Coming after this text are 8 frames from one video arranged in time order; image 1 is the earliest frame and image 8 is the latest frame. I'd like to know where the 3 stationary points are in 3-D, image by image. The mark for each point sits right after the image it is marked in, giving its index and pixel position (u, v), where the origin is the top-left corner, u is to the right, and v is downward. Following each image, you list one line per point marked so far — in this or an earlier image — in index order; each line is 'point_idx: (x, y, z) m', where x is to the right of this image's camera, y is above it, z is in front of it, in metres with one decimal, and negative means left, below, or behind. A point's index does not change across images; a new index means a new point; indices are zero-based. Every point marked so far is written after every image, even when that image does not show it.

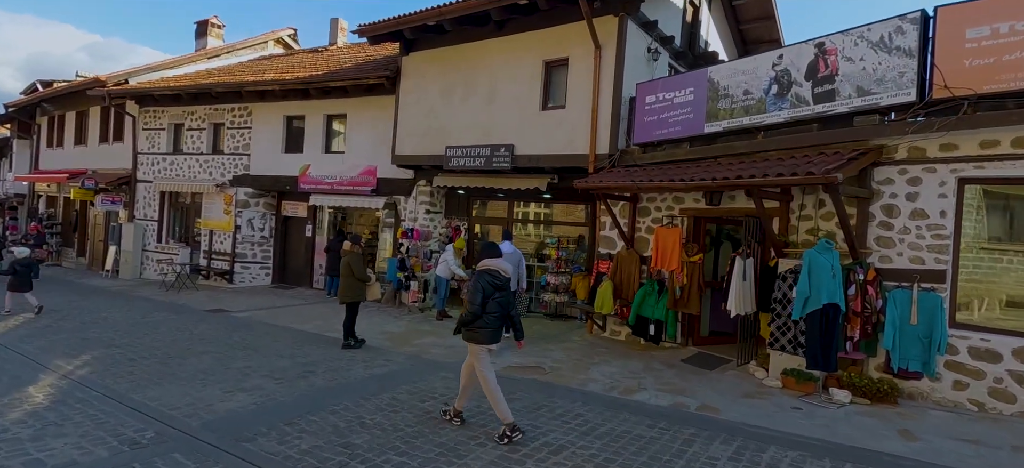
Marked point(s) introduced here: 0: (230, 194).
0: (-7.7, +1.1, +16.6) m
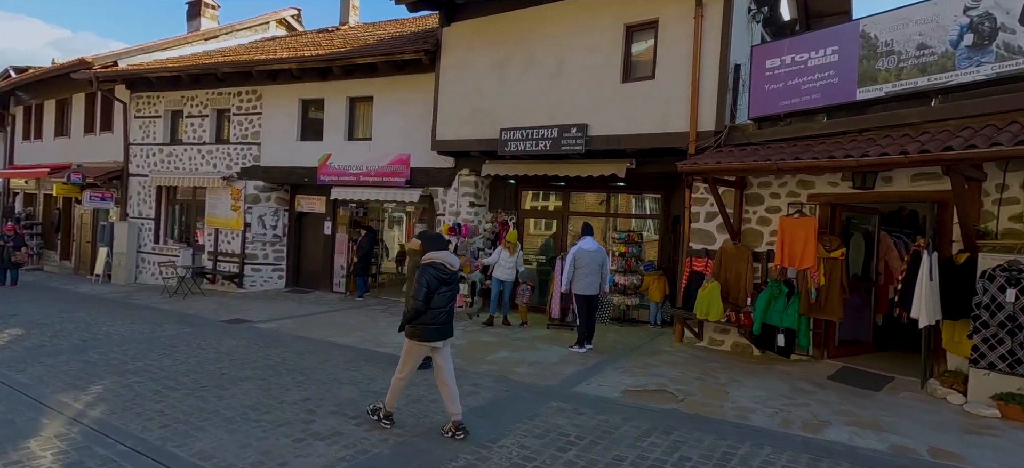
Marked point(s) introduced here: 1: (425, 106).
0: (-6.8, +1.2, +15.0) m
1: (-1.7, +2.7, +12.1) m
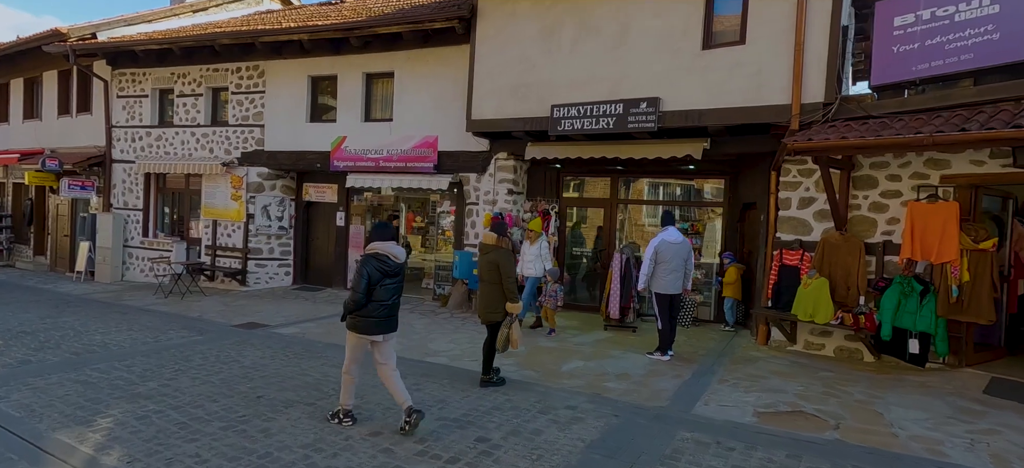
0: (-6.3, +1.4, +13.7) m
1: (-1.1, +2.9, +11.0) m
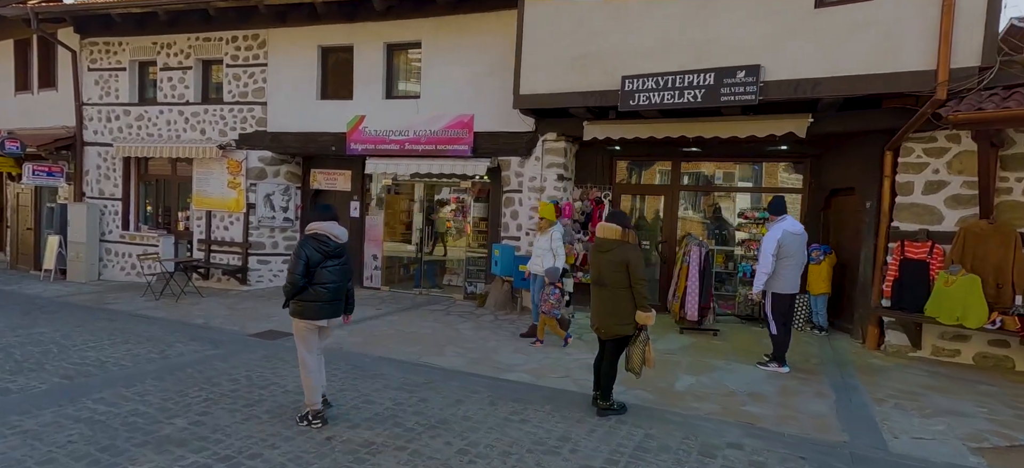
0: (-5.7, +1.5, +12.2) m
1: (-0.4, +3.0, +9.8) m
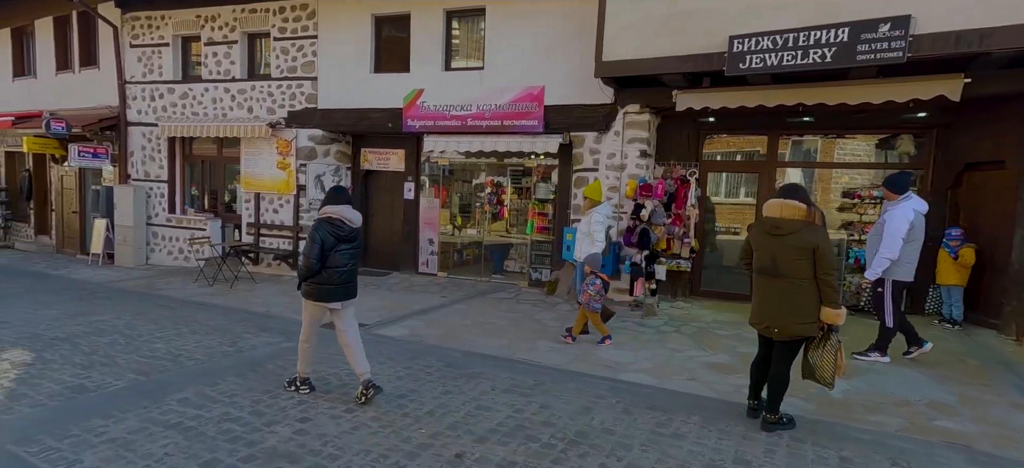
0: (-4.5, +1.9, +11.7) m
1: (+0.7, +3.3, +8.9) m
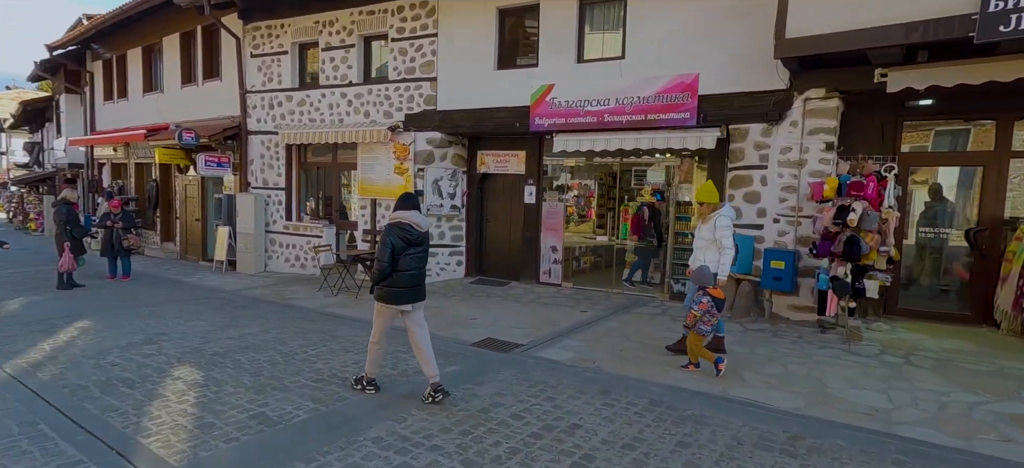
0: (-2.0, +1.7, +11.2) m
1: (+2.8, +3.2, +7.9) m
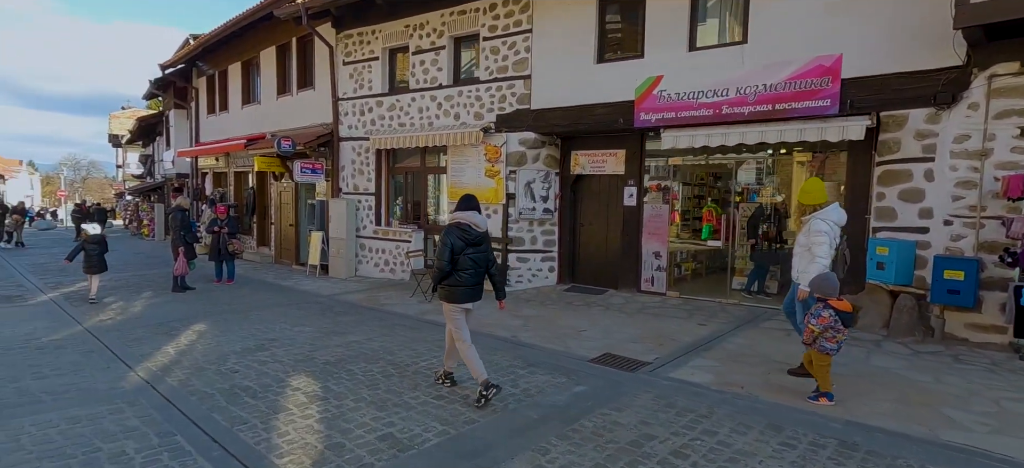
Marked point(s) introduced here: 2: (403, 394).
0: (-0.2, +1.7, +10.8) m
1: (+4.1, +3.2, +6.8) m
2: (-0.9, -1.1, +4.0) m
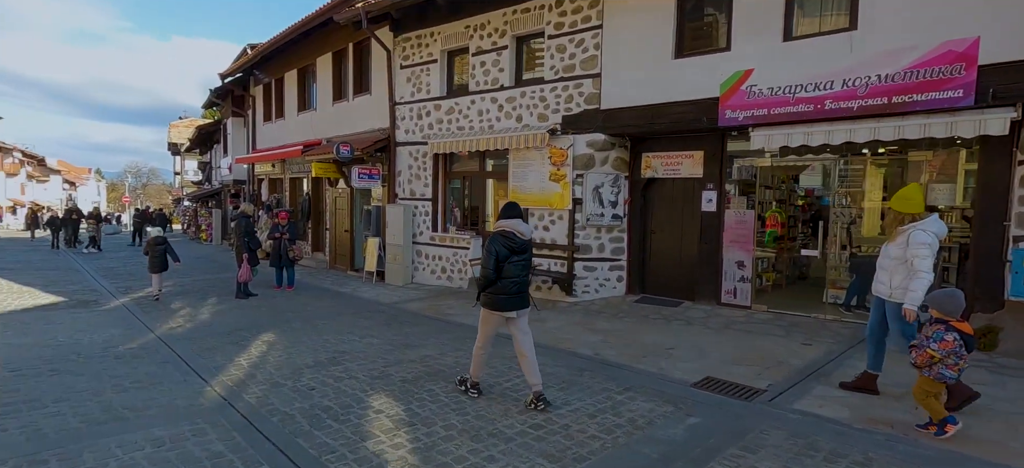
0: (+1.0, +1.5, +10.2) m
1: (+5.0, +3.1, +6.0) m
2: (-0.2, -1.2, +3.5) m
